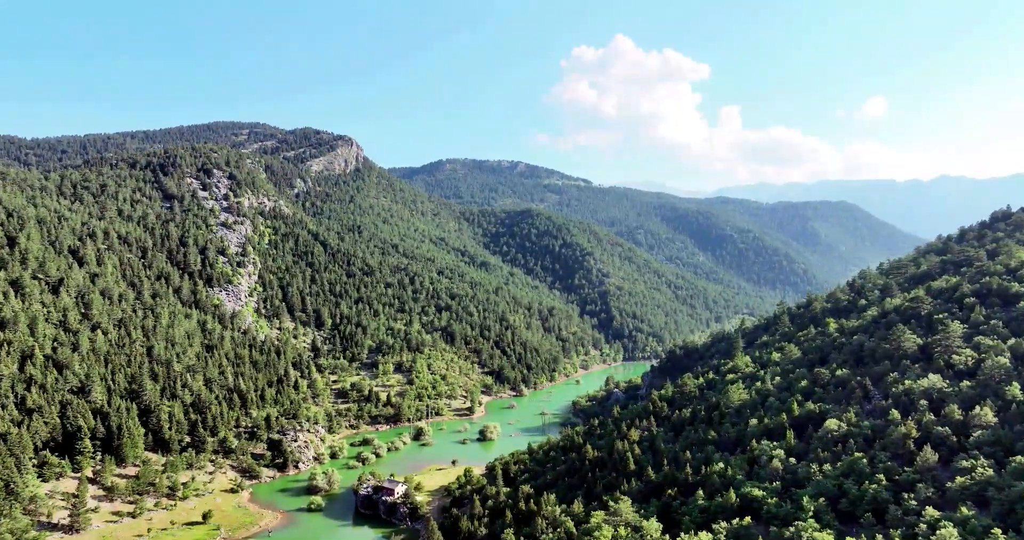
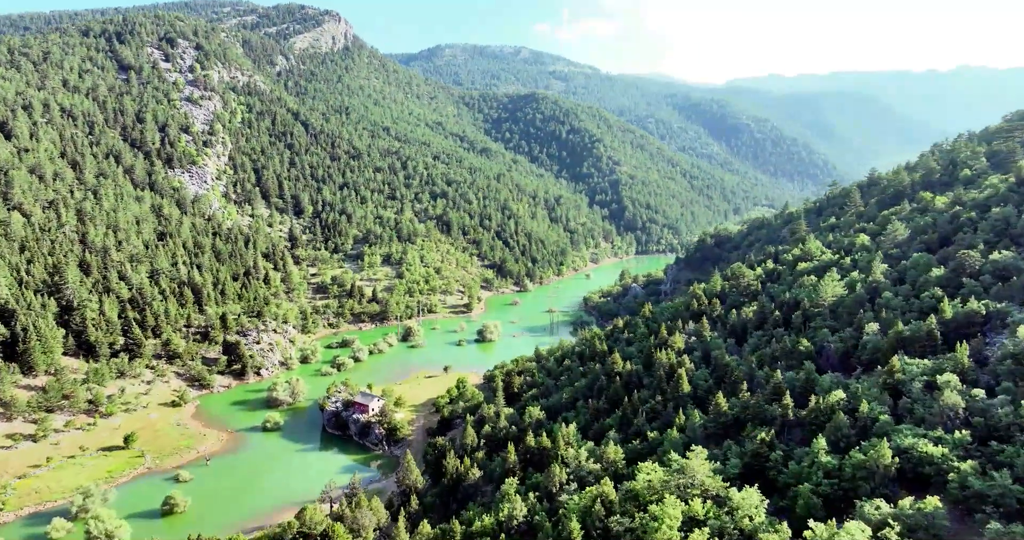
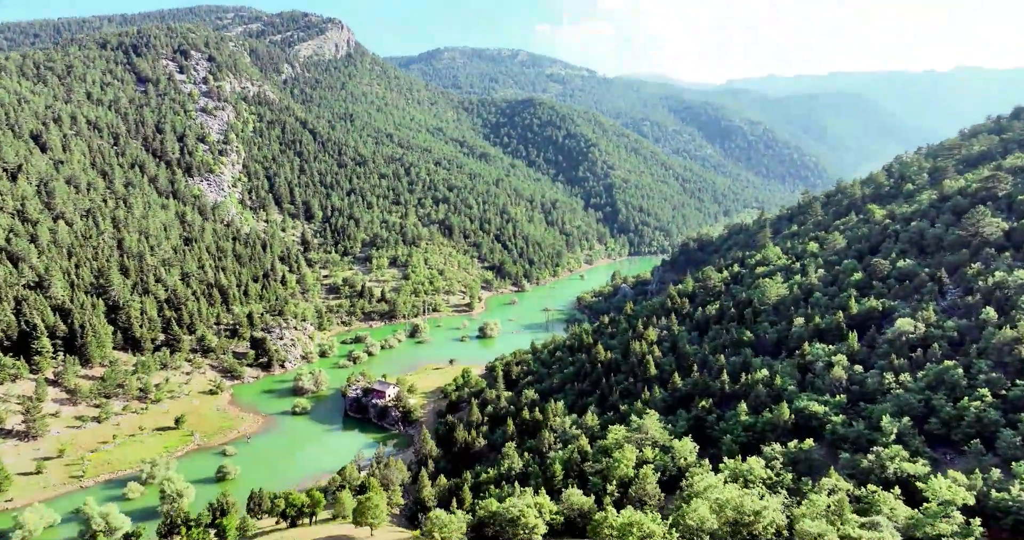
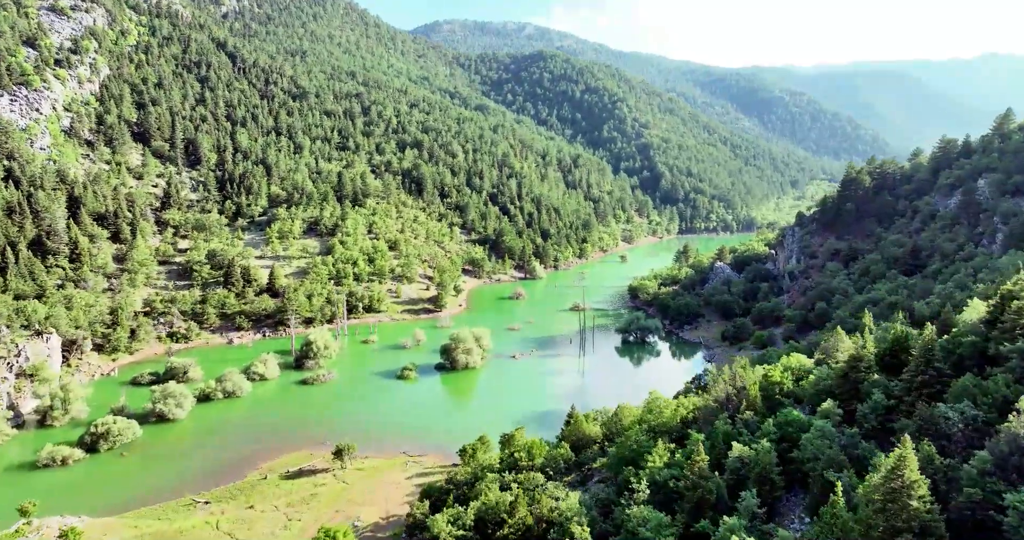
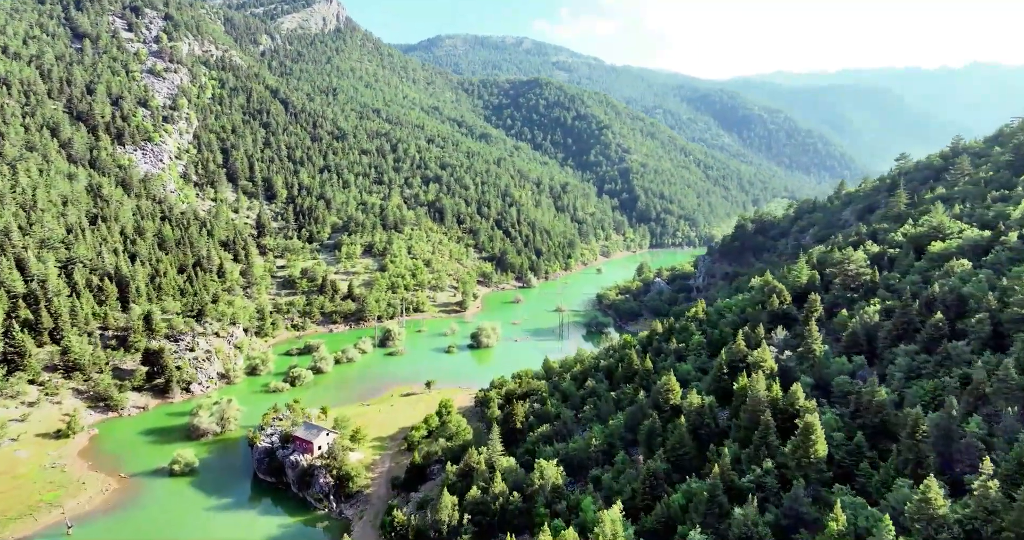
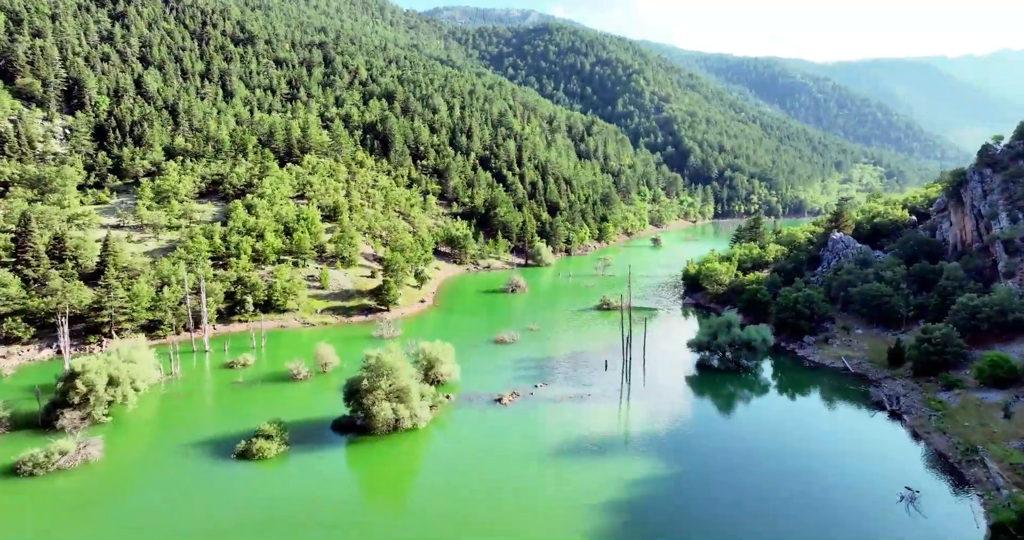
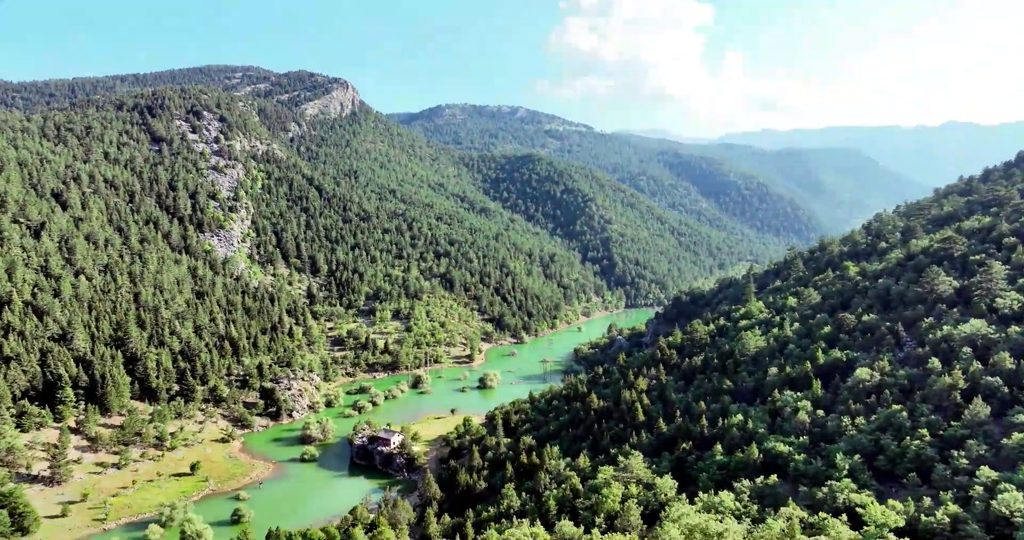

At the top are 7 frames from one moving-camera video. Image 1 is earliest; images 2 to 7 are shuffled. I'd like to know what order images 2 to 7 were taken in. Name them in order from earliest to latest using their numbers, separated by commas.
7, 3, 2, 5, 4, 6
